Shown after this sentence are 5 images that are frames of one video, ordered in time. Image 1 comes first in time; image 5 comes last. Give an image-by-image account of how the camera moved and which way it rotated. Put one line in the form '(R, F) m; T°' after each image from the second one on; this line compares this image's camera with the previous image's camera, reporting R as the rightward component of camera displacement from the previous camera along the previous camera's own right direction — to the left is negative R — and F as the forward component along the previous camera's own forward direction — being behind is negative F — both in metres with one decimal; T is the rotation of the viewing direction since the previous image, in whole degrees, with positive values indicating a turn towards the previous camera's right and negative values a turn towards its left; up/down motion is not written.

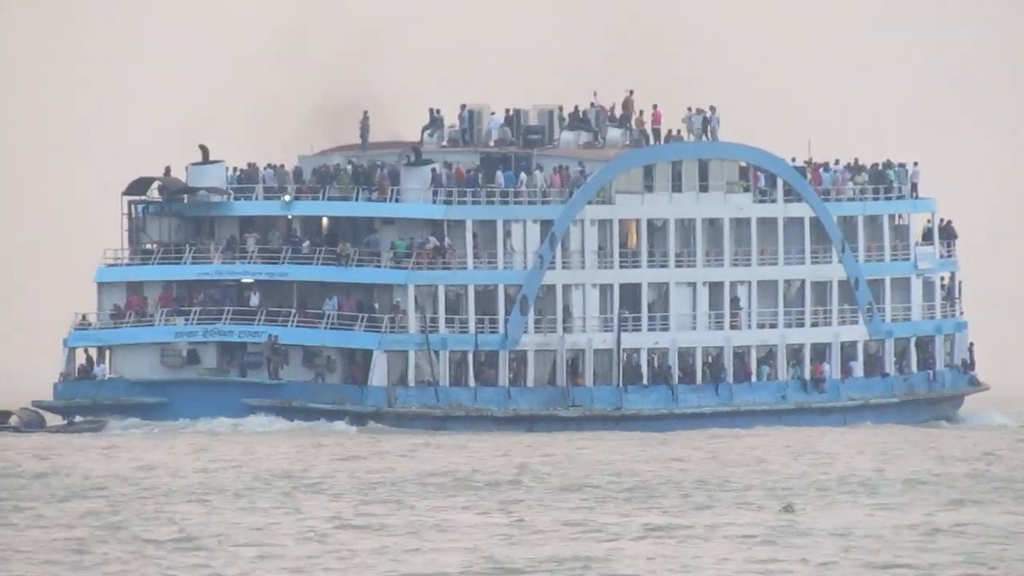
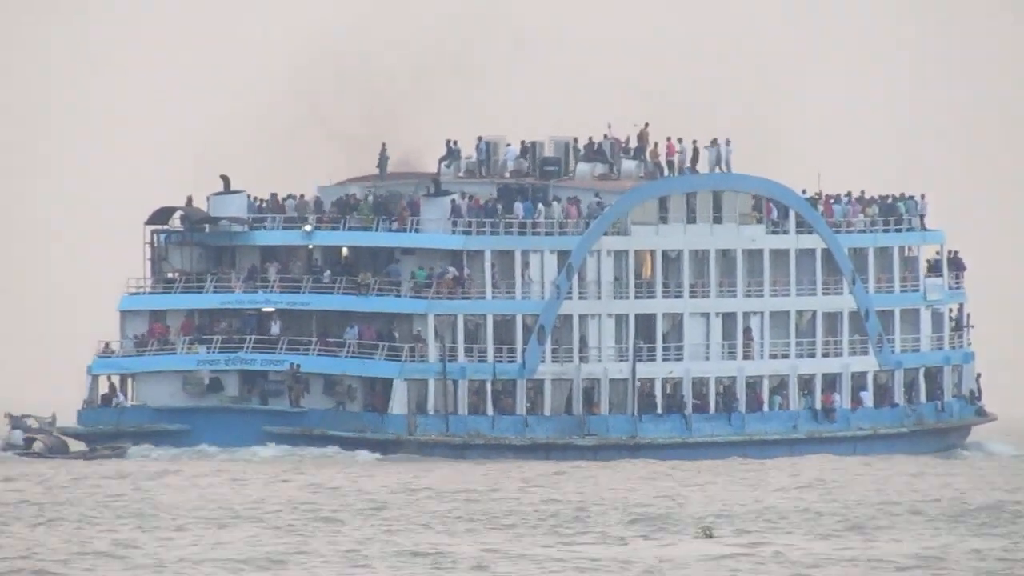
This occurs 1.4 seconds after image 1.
(+0.2, -0.5) m; -1°
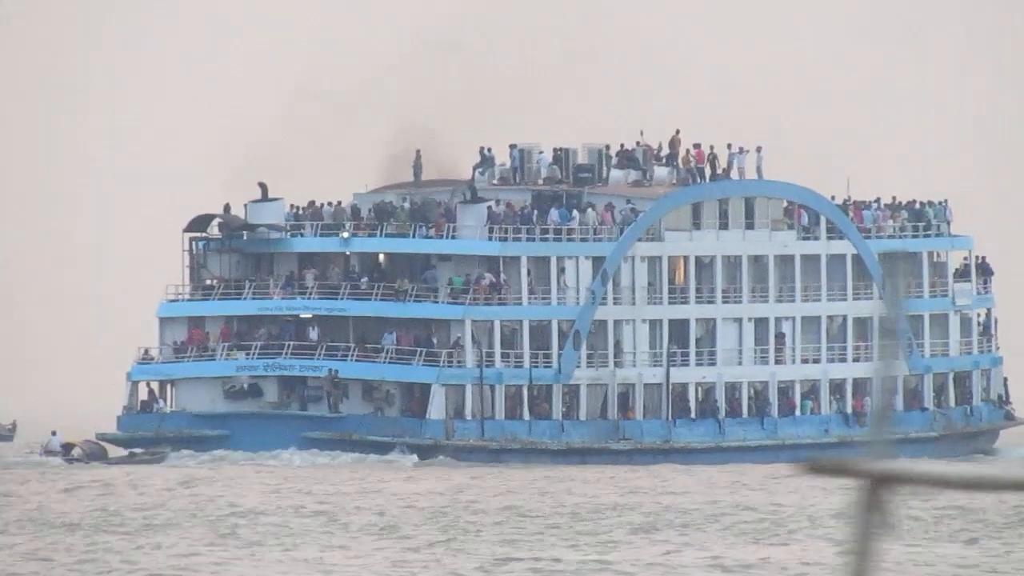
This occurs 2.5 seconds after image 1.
(+0.3, -0.3) m; -1°
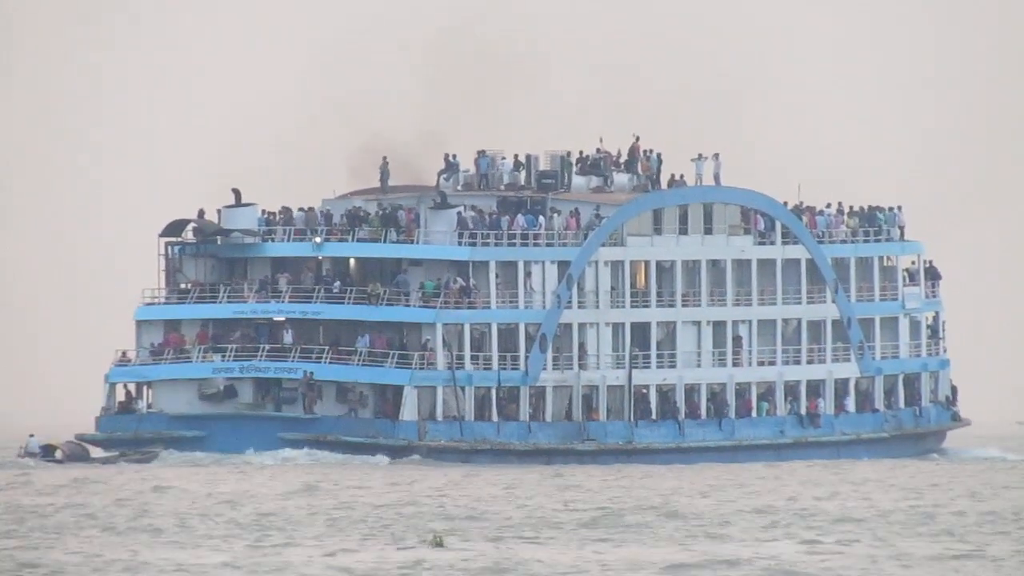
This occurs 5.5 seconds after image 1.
(+0.6, -0.9) m; 0°
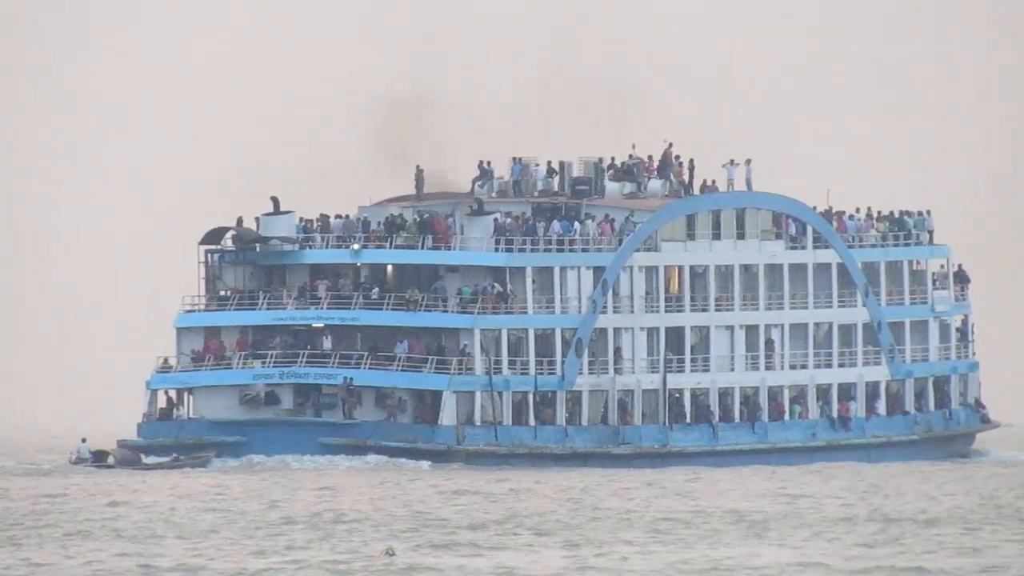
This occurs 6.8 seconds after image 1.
(+0.2, -0.4) m; -1°
